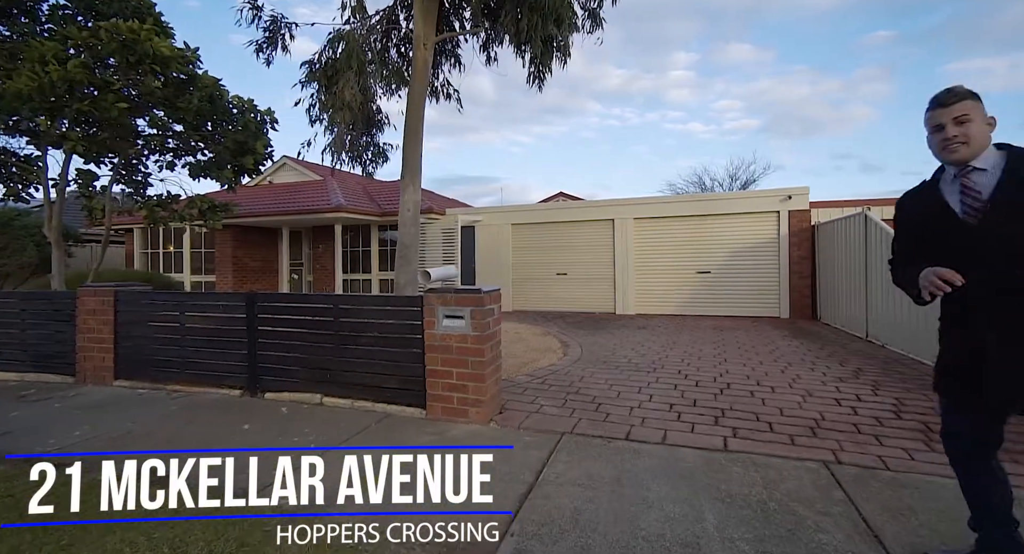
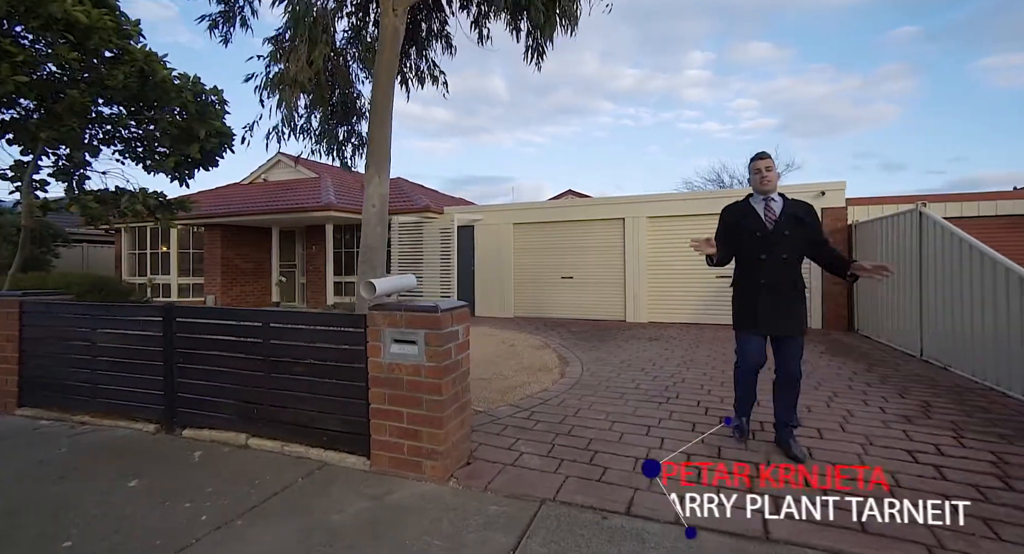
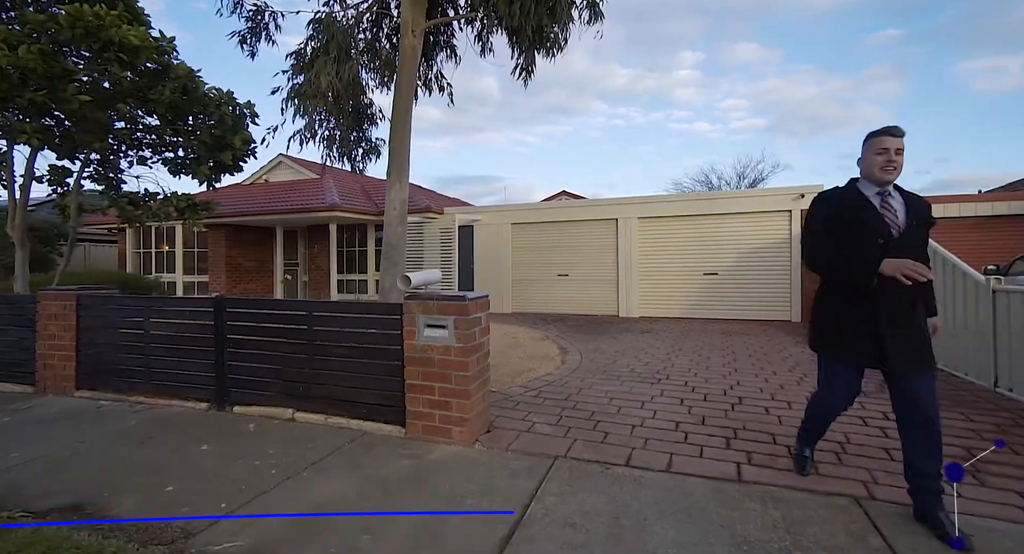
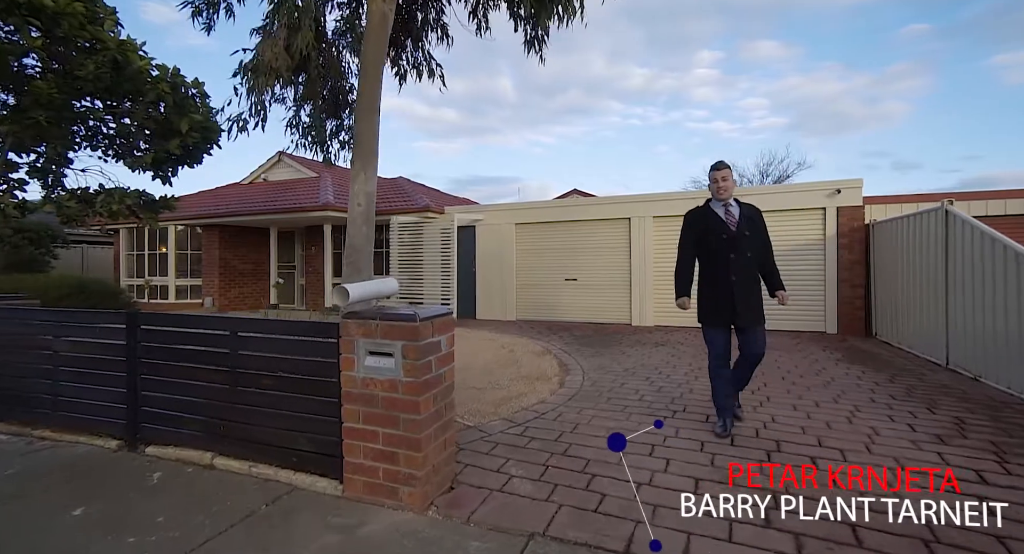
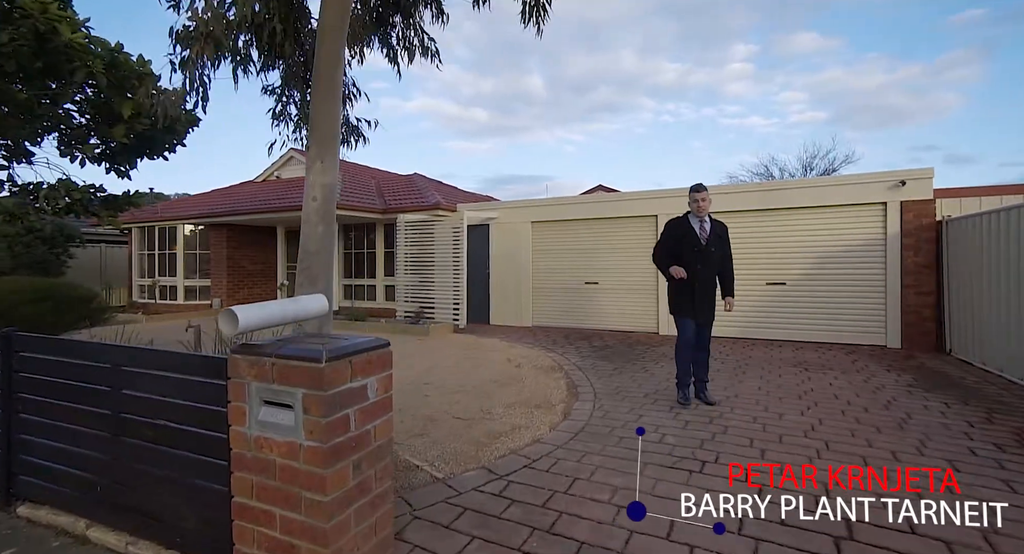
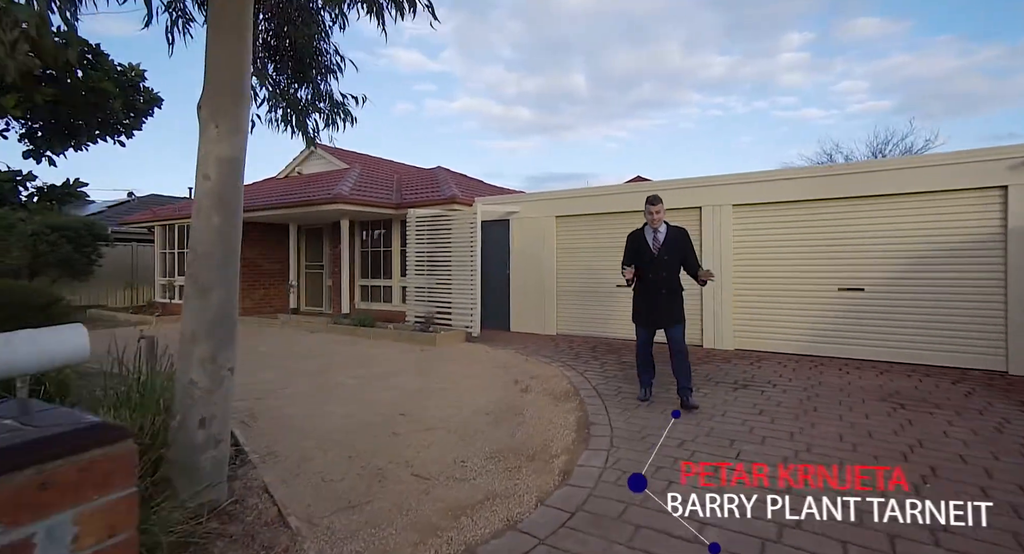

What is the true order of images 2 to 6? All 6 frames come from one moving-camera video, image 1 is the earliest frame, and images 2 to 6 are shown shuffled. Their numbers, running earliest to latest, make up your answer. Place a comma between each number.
3, 2, 4, 5, 6
